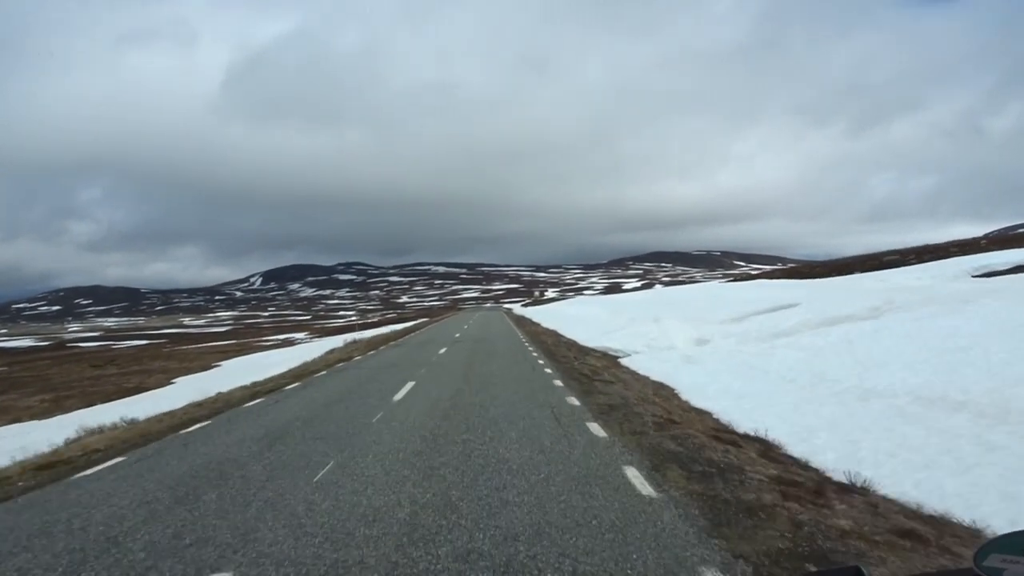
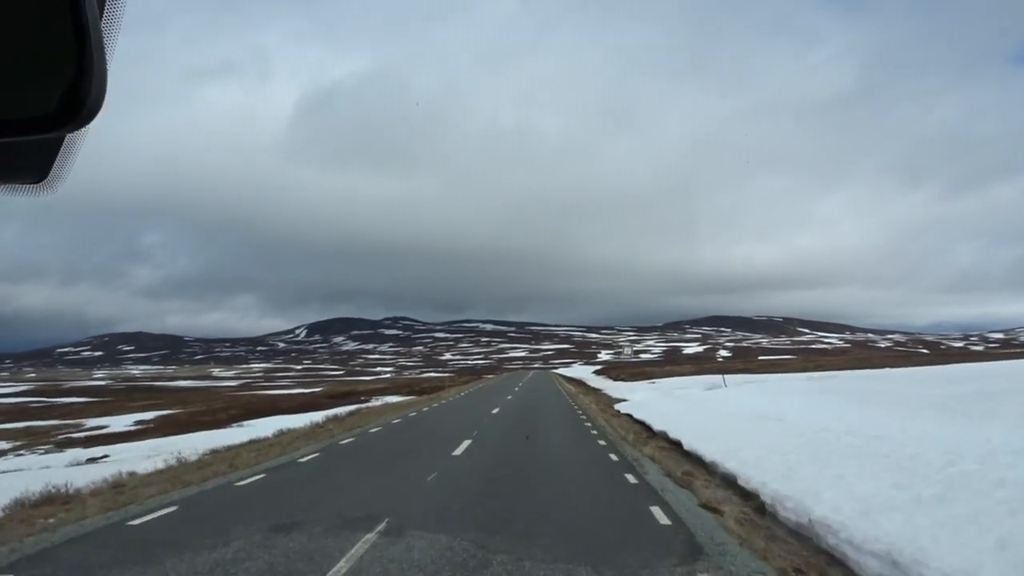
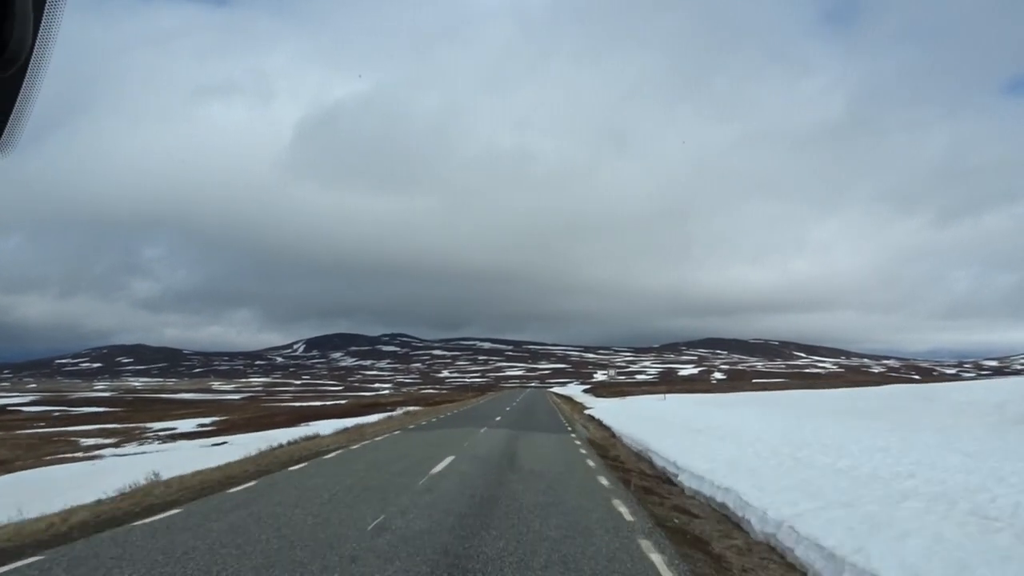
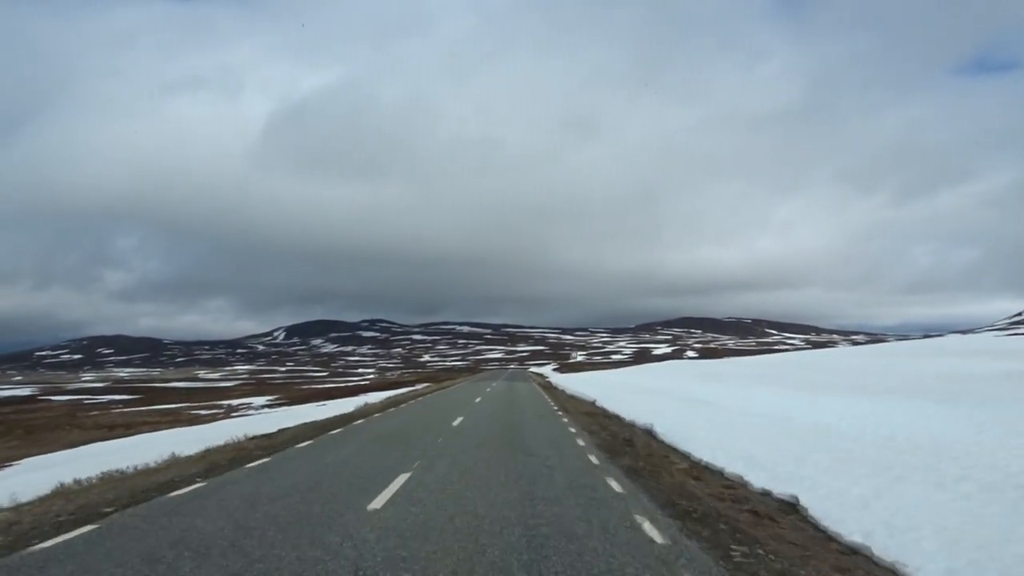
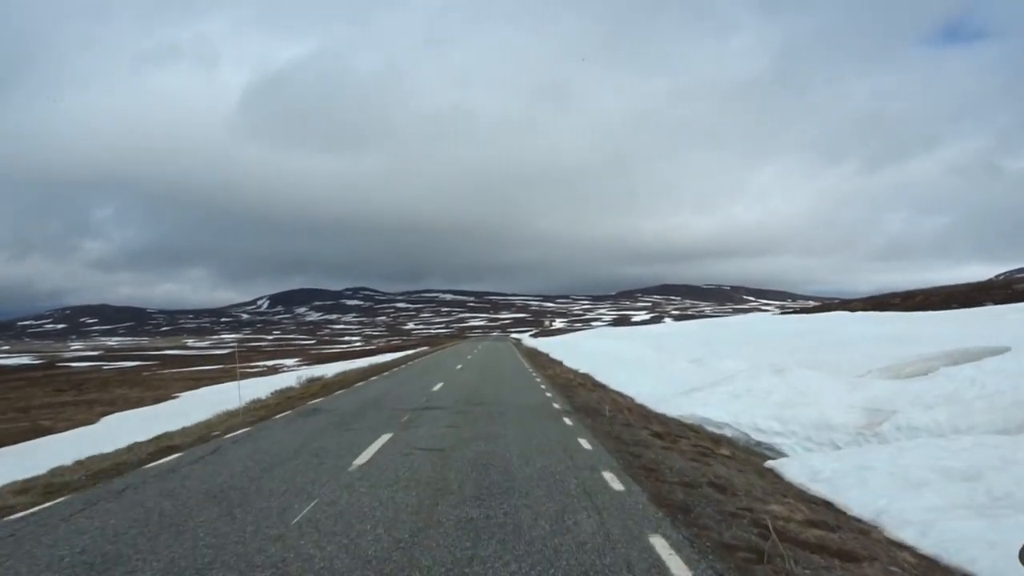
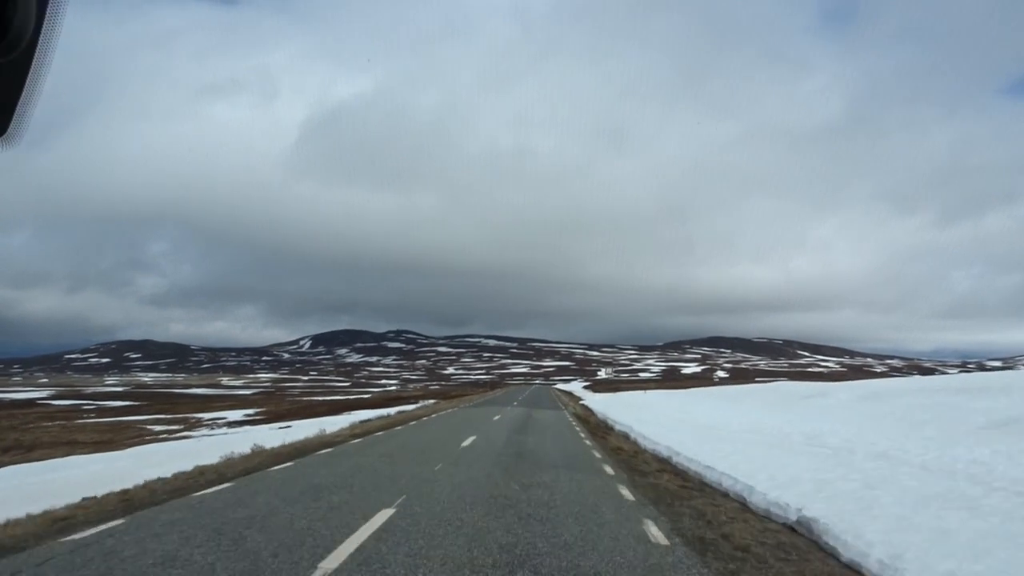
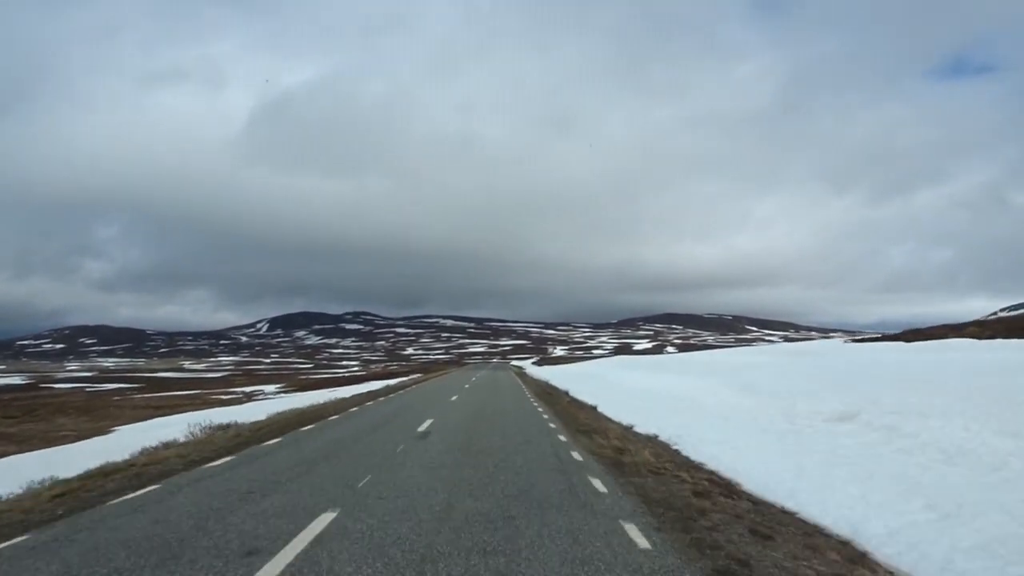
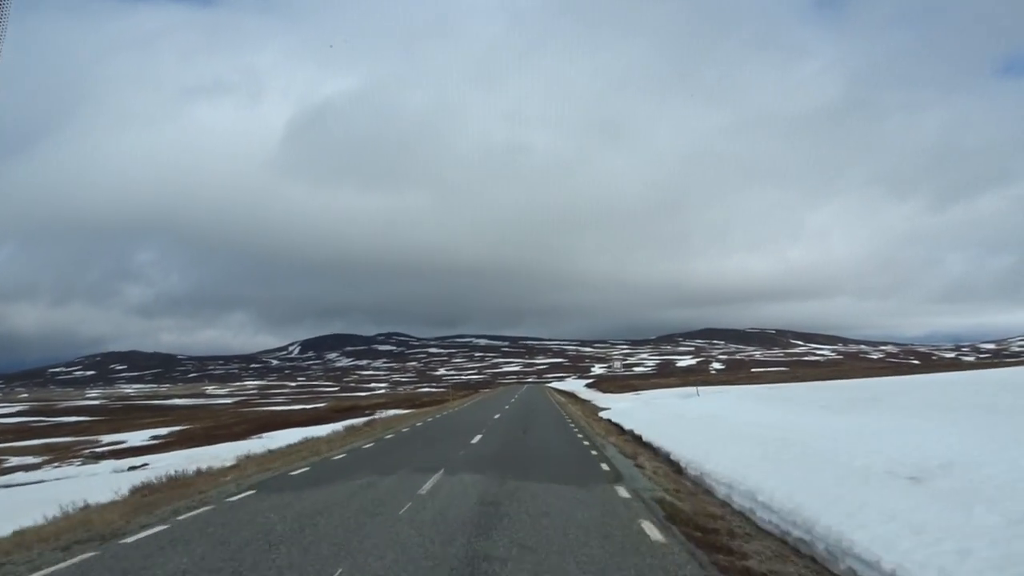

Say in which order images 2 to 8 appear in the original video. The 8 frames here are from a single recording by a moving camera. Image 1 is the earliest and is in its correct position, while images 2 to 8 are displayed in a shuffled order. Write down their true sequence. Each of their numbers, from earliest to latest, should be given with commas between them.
5, 7, 4, 6, 3, 8, 2
